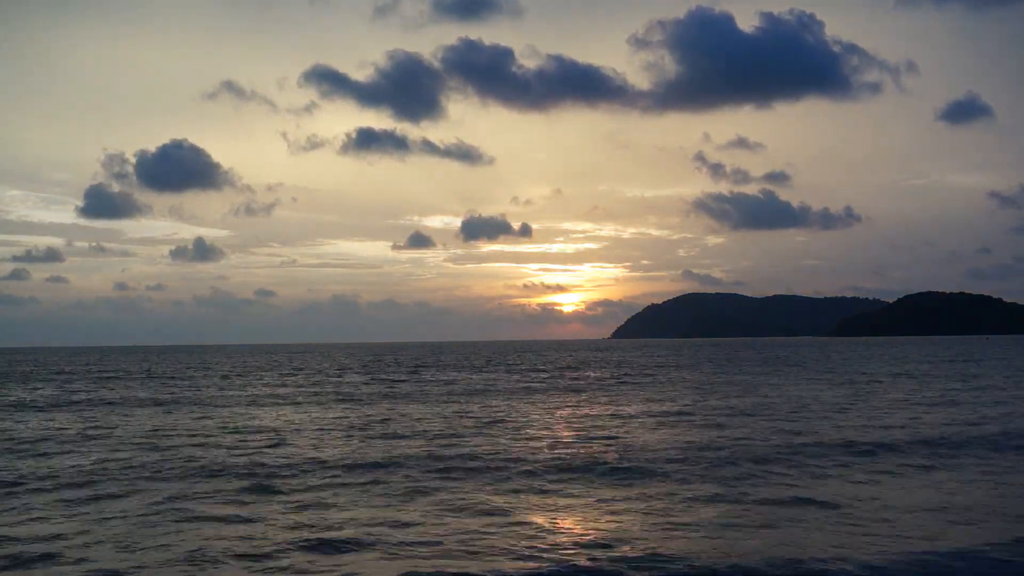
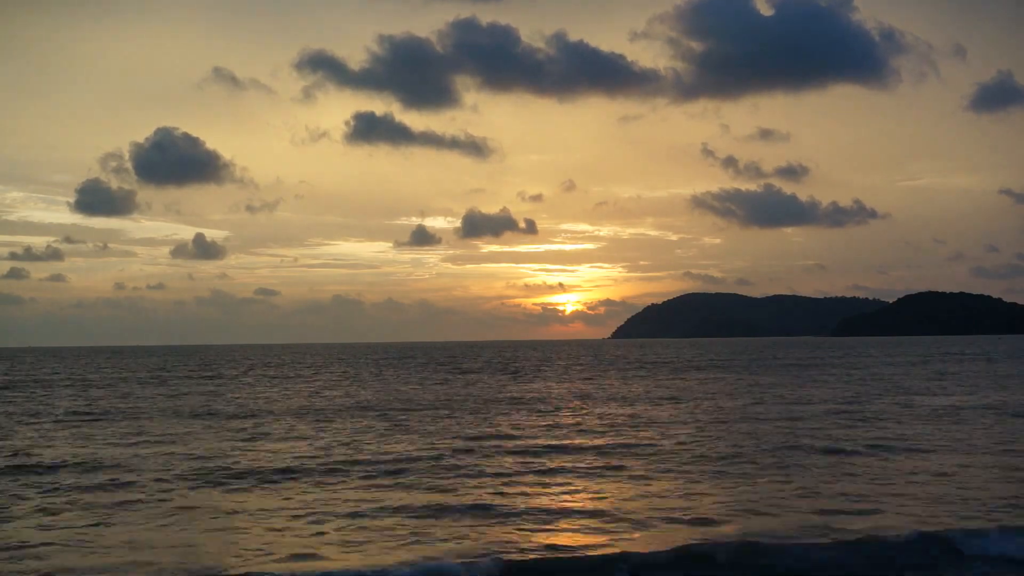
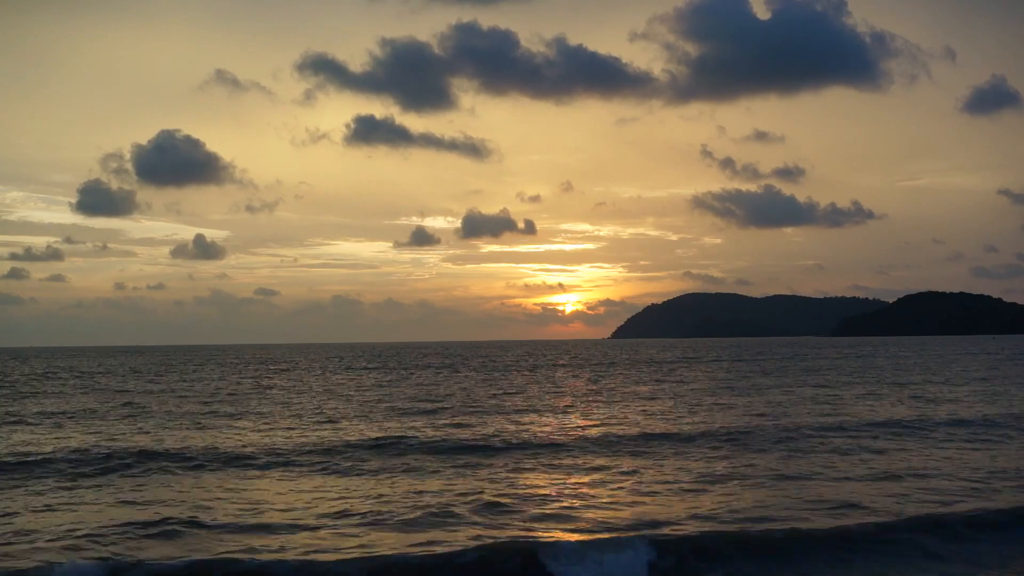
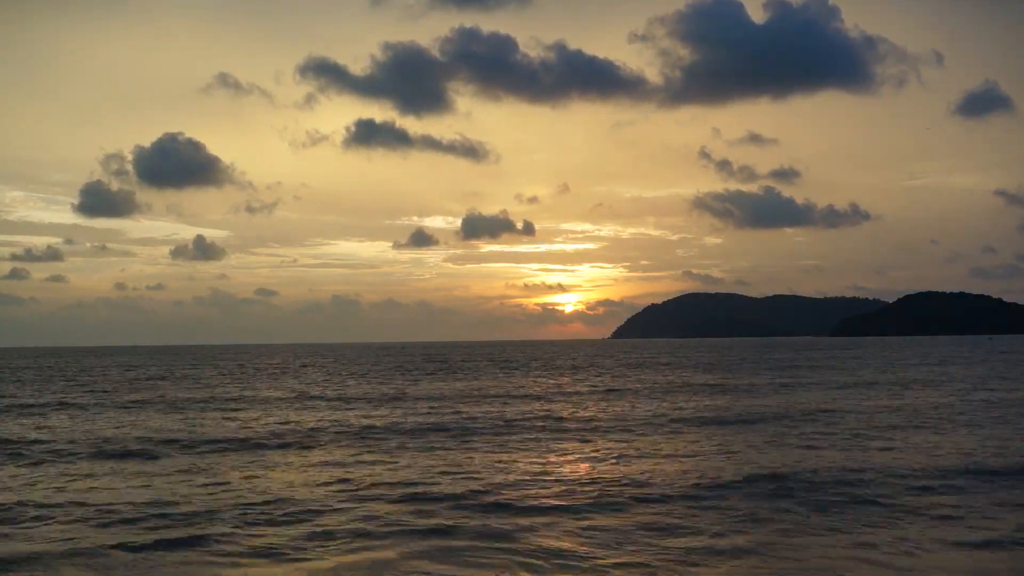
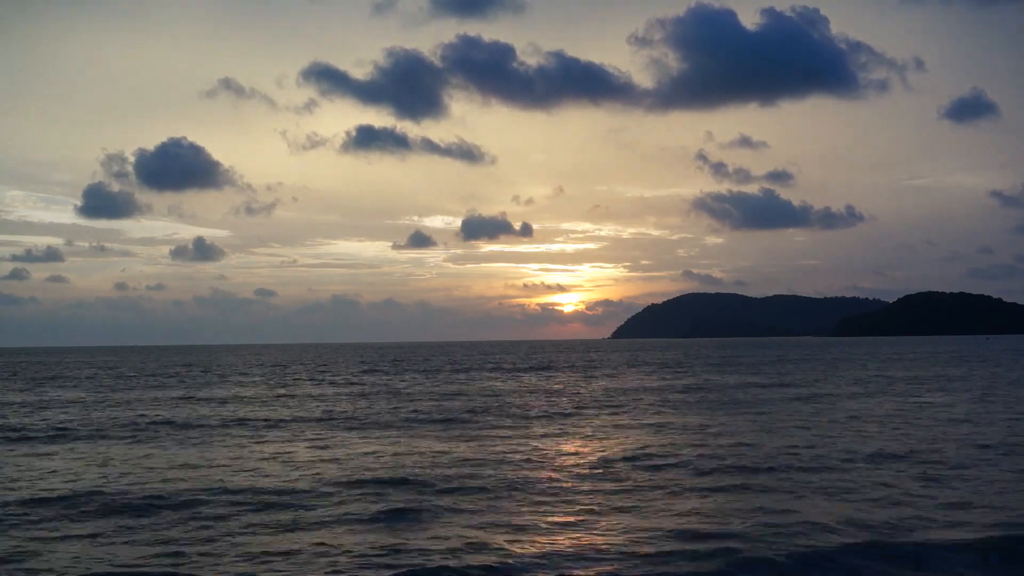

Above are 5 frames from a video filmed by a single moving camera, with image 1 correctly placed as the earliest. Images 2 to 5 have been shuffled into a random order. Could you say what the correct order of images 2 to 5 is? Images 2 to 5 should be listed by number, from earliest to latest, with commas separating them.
5, 4, 3, 2
